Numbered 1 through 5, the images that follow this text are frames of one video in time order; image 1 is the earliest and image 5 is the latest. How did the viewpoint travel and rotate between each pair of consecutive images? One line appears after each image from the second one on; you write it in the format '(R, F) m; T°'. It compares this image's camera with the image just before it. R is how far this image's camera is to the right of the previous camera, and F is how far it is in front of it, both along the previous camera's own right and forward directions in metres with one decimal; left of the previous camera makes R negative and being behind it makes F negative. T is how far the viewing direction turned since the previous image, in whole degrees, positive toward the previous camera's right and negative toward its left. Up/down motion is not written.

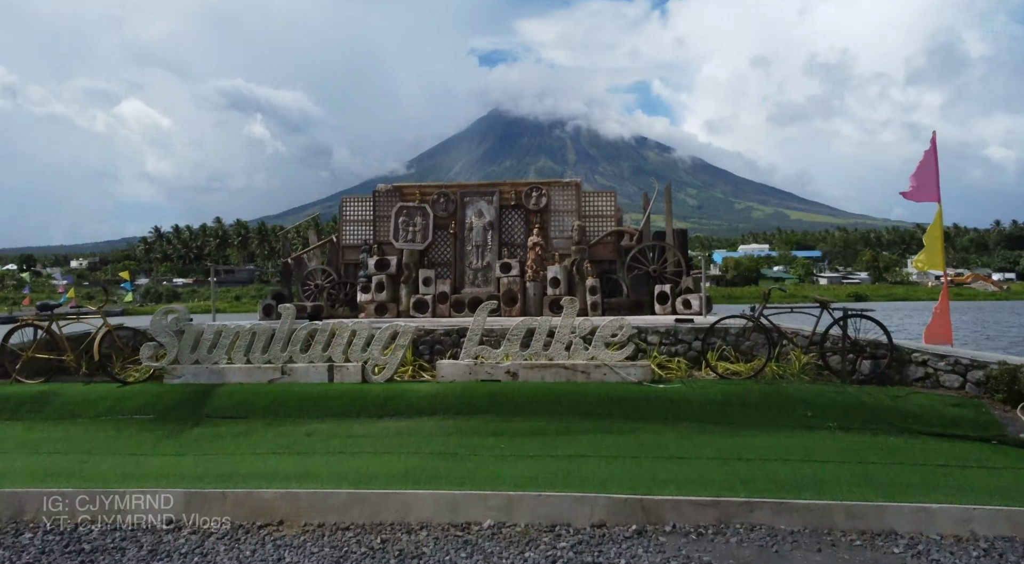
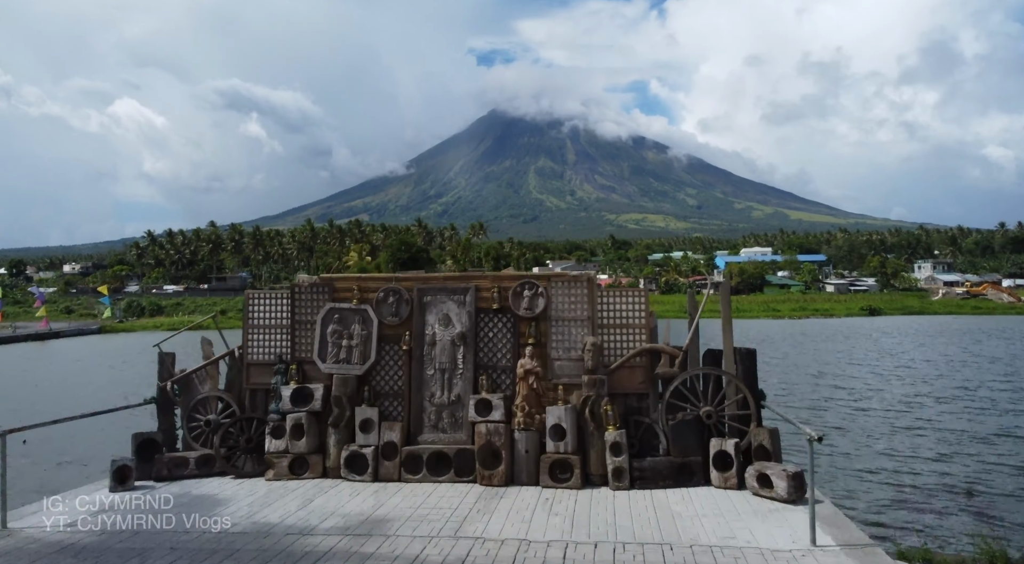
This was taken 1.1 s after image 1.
(+0.1, +2.0) m; 0°
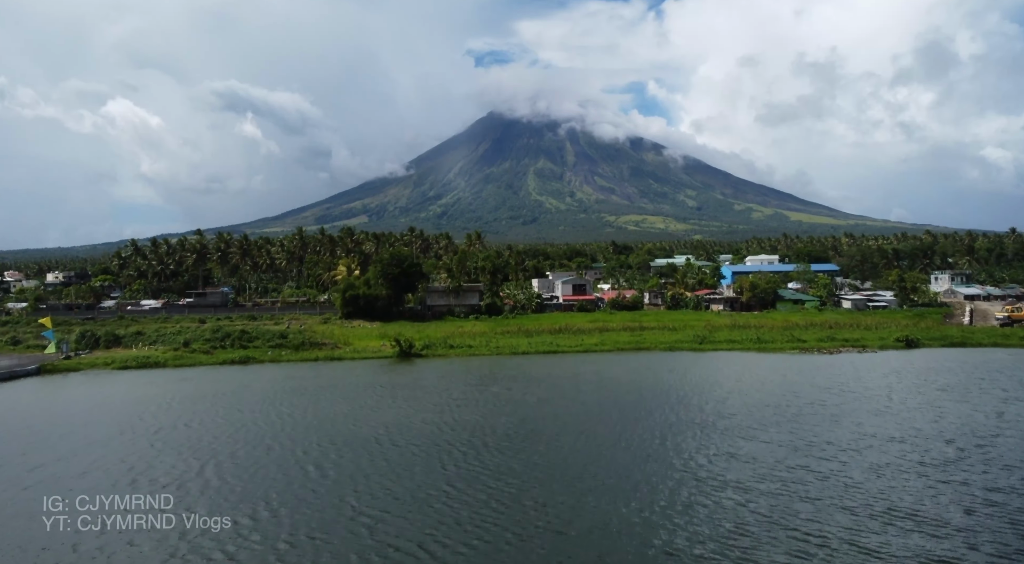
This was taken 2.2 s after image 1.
(+0.2, +4.4) m; 0°
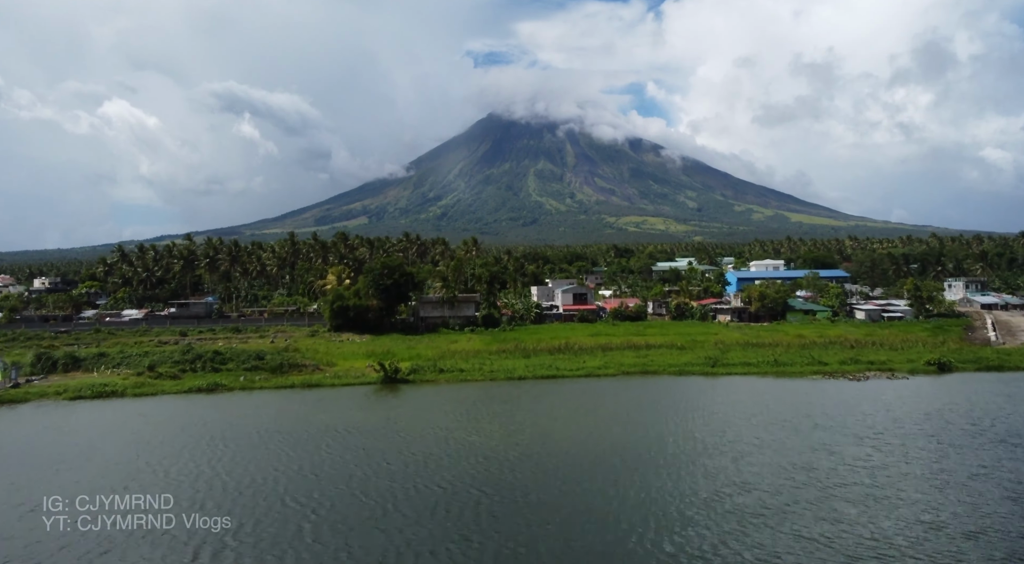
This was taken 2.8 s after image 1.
(+0.3, +3.3) m; 0°
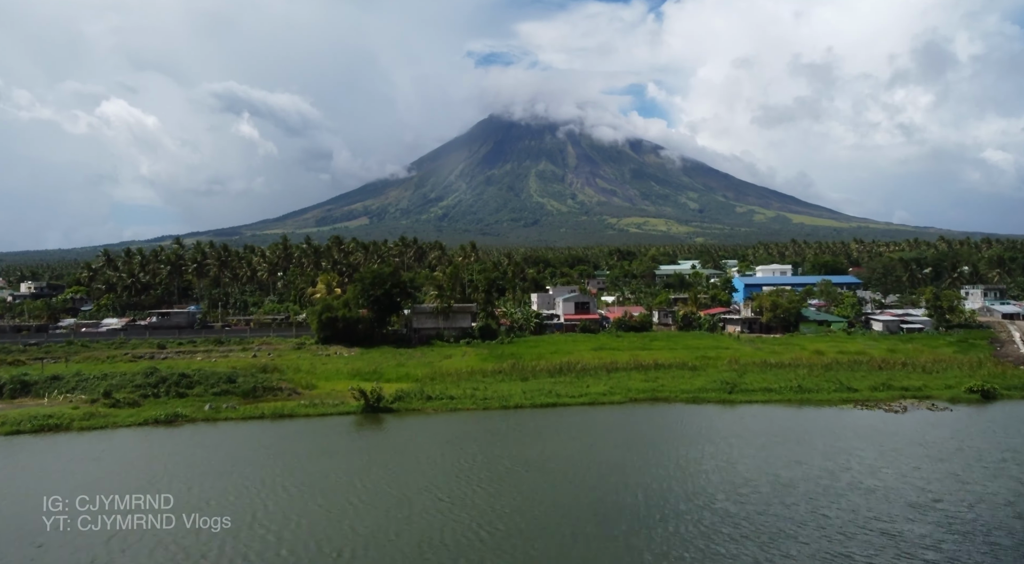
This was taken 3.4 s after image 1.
(+0.3, +3.6) m; 0°
